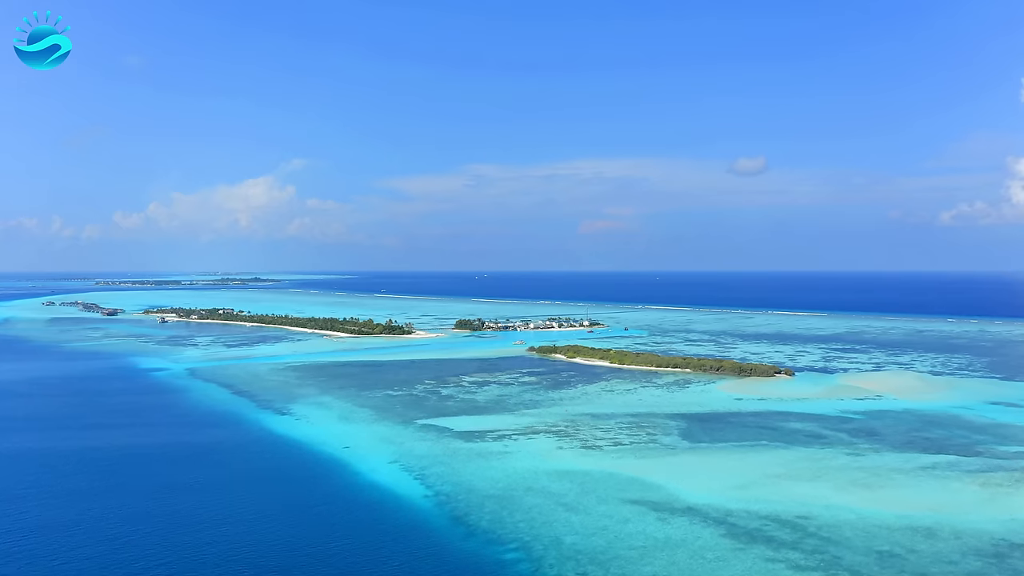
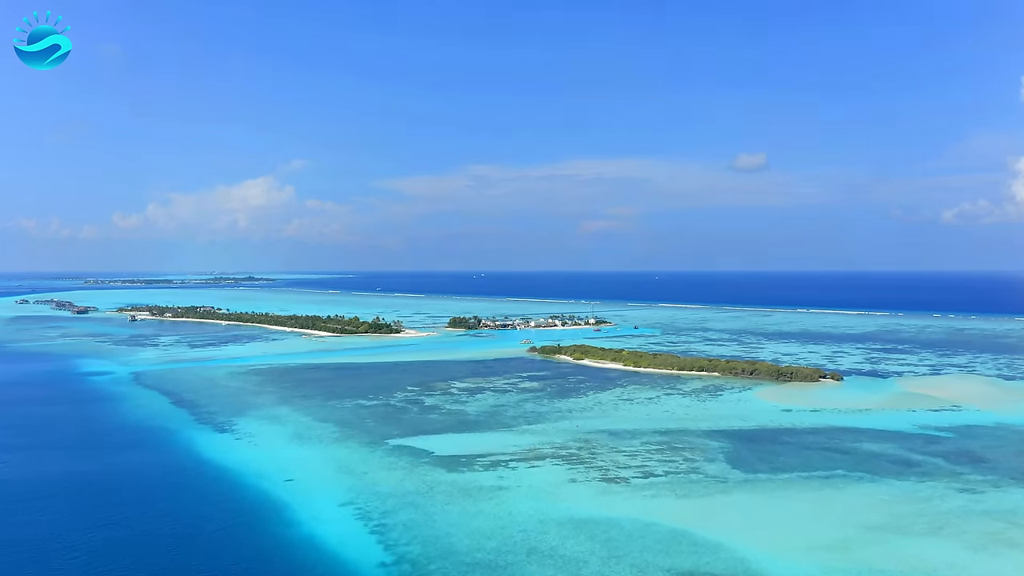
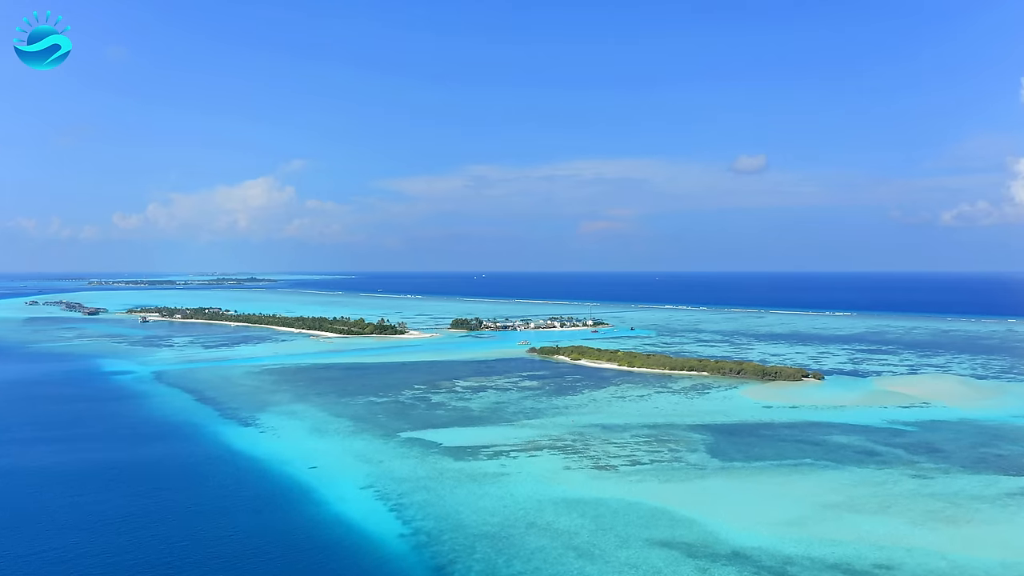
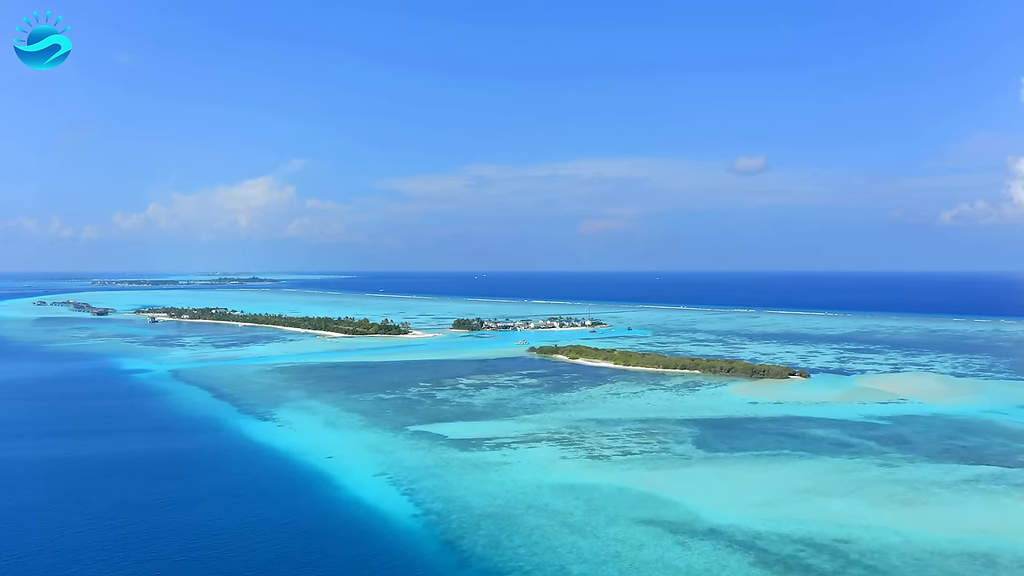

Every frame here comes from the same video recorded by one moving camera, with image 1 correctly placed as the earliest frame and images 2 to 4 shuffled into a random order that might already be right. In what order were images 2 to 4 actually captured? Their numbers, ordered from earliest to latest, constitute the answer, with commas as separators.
4, 3, 2
